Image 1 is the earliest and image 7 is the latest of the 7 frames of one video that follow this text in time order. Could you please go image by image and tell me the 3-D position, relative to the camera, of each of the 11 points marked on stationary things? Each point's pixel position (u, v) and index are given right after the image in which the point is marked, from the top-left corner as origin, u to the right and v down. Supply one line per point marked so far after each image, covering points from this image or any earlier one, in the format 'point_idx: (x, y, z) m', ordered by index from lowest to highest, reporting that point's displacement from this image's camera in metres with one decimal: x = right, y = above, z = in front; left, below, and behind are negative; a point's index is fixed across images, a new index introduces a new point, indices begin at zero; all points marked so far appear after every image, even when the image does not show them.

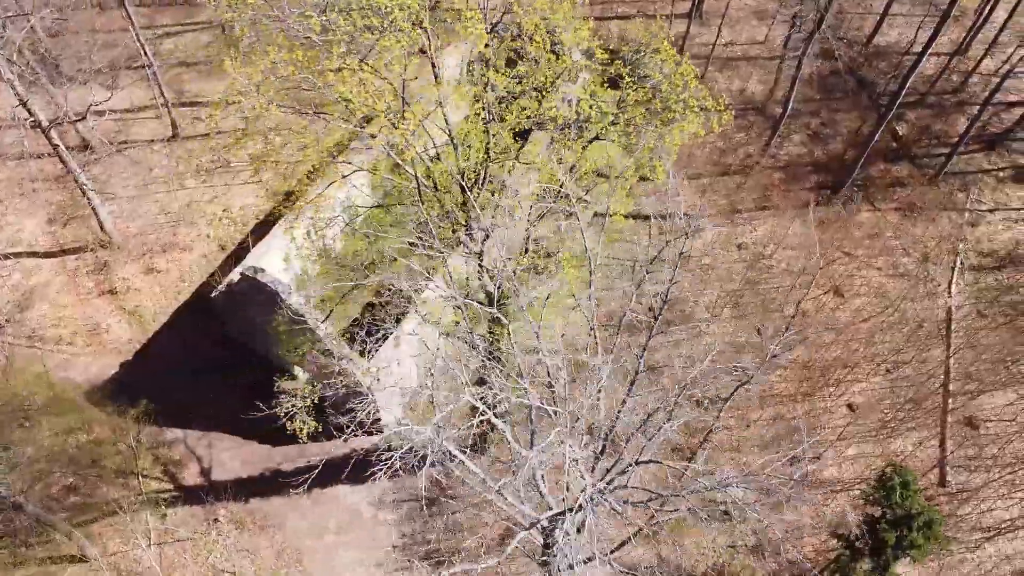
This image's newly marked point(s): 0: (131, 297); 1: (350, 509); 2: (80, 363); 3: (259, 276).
0: (-8.9, -0.2, +15.8) m
1: (-3.4, -4.6, +14.0) m
2: (-9.4, -1.6, +14.7) m
3: (-4.5, +0.2, +12.6) m
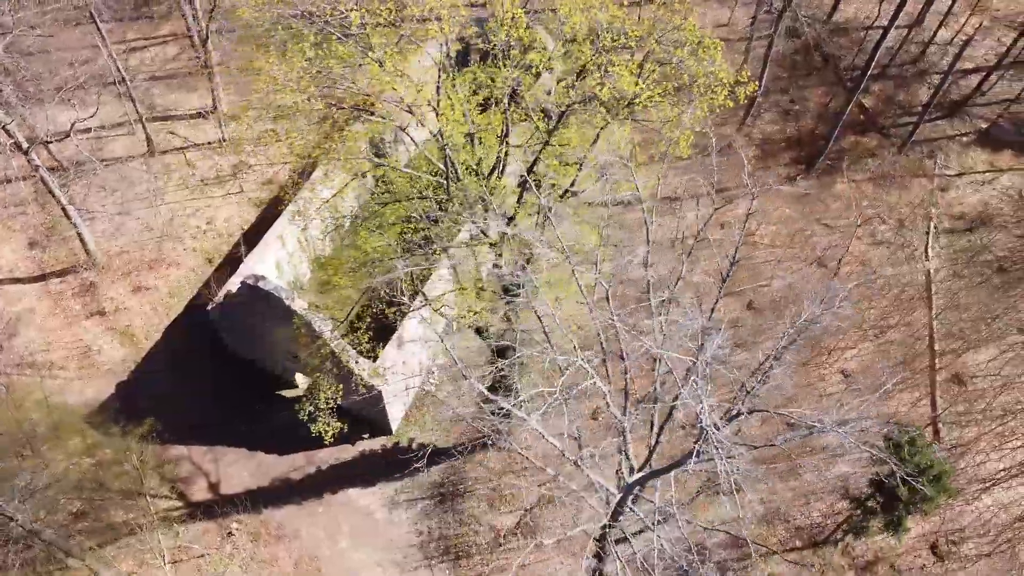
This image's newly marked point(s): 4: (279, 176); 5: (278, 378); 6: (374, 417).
0: (-9.0, -0.6, +15.5) m
1: (-3.1, -4.6, +13.9) m
2: (-9.3, -2.1, +14.4) m
3: (-4.4, +0.1, +12.5) m
4: (-6.4, +3.0, +18.7) m
5: (-5.2, -2.1, +15.0) m
6: (-3.0, -2.7, +14.5) m
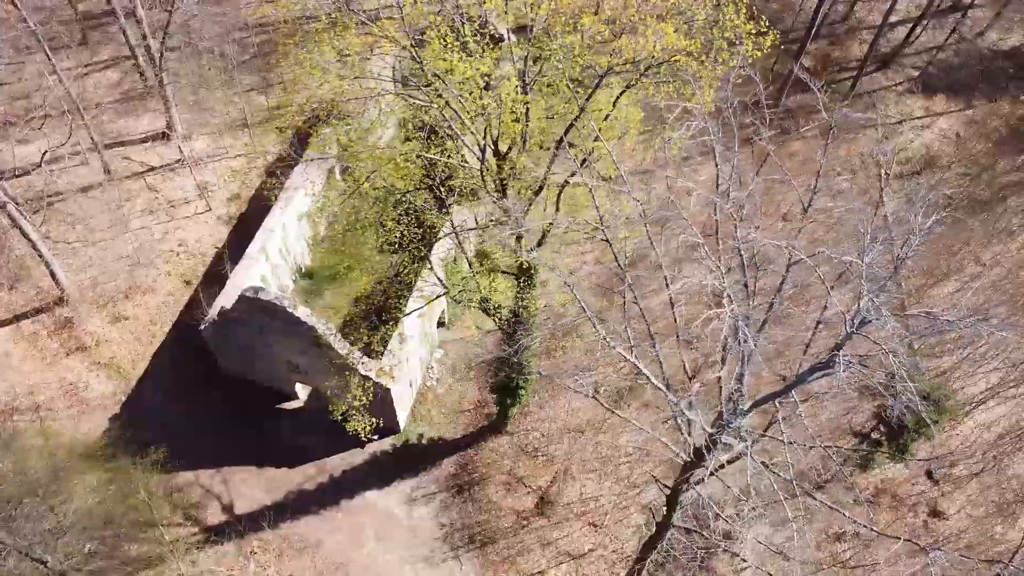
0: (-9.1, -1.4, +15.1) m
1: (-2.7, -4.6, +13.9) m
2: (-9.1, -2.8, +13.9) m
3: (-4.5, -0.1, +12.3) m
4: (-7.2, +2.5, +18.3) m
5: (-5.1, -2.3, +14.8) m
6: (-2.8, -2.7, +14.4) m
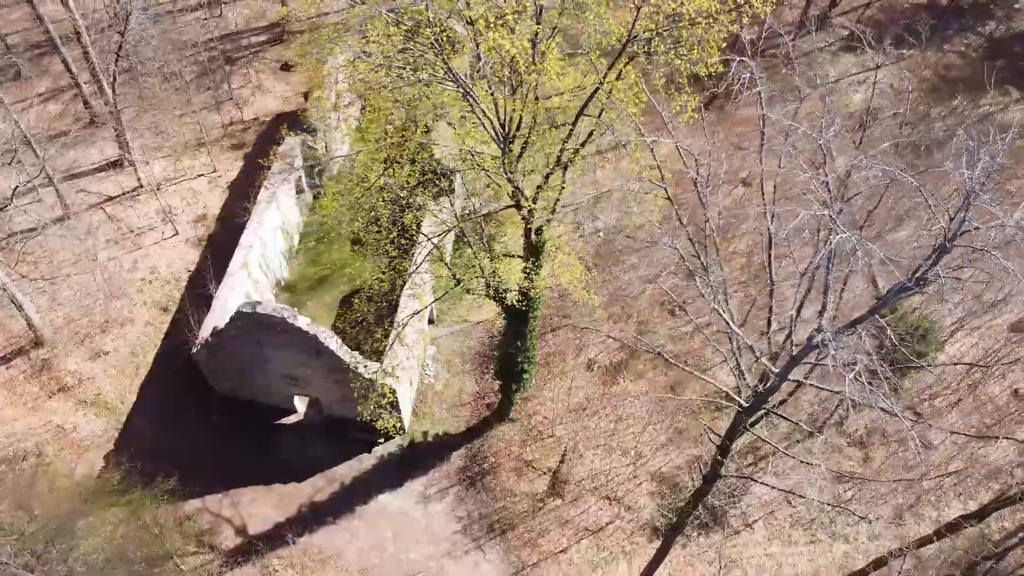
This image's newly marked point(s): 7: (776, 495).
0: (-9.1, -2.1, +14.6) m
1: (-2.3, -4.6, +13.8) m
2: (-9.0, -3.6, +13.4) m
3: (-4.5, -0.4, +12.1) m
4: (-7.9, +1.9, +17.9) m
5: (-5.1, -2.7, +14.6) m
6: (-2.7, -2.7, +14.3) m
7: (+6.0, -4.7, +15.4) m
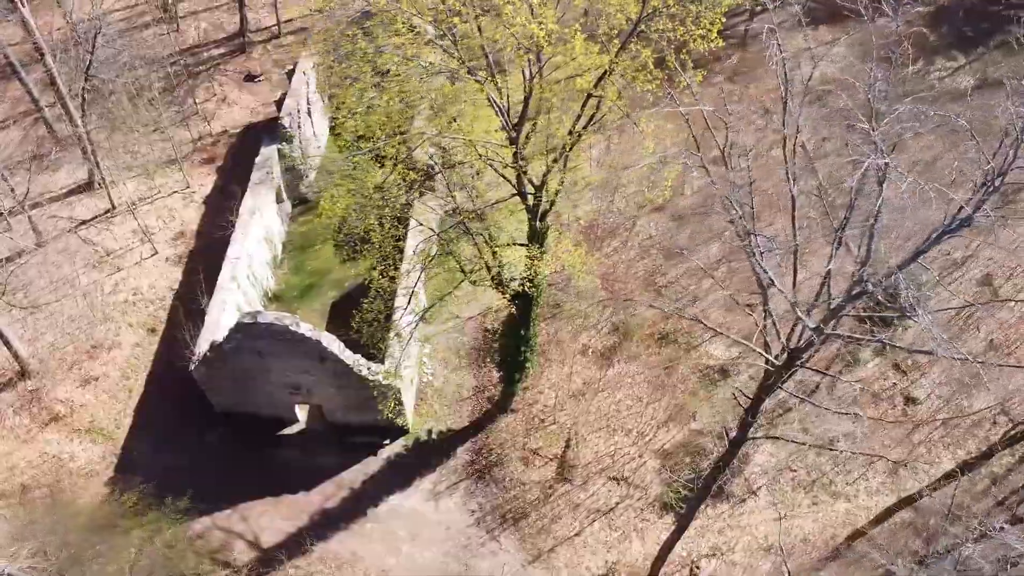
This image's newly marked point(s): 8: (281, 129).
0: (-9.1, -2.7, +14.3) m
1: (-2.1, -4.6, +13.9) m
2: (-8.7, -4.1, +13.1) m
3: (-4.5, -0.5, +12.0) m
4: (-8.3, +1.5, +17.7) m
5: (-5.0, -2.9, +14.5) m
6: (-2.6, -2.8, +14.3) m
7: (+6.2, -4.0, +15.9) m
8: (-5.7, +4.0, +17.0) m
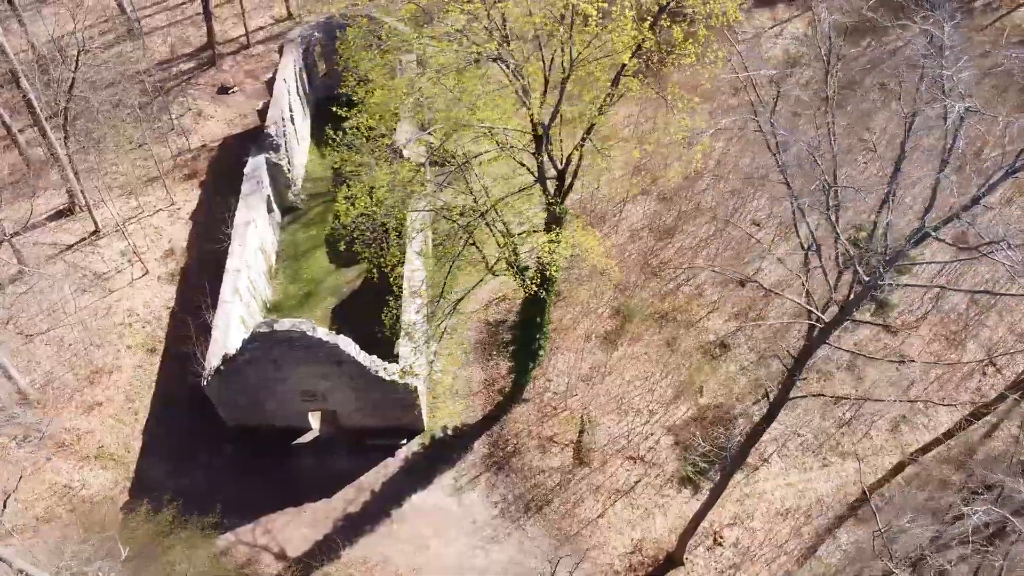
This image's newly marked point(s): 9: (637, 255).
0: (-8.7, -3.1, +14.0) m
1: (-1.6, -4.6, +13.9) m
2: (-8.2, -4.6, +12.8) m
3: (-4.2, -0.7, +11.9) m
4: (-8.4, +1.1, +17.4) m
5: (-4.7, -3.0, +14.4) m
6: (-2.3, -2.8, +14.3) m
7: (+6.5, -3.3, +16.2) m
8: (-6.0, +3.7, +16.8) m
9: (+3.5, +0.9, +18.8) m
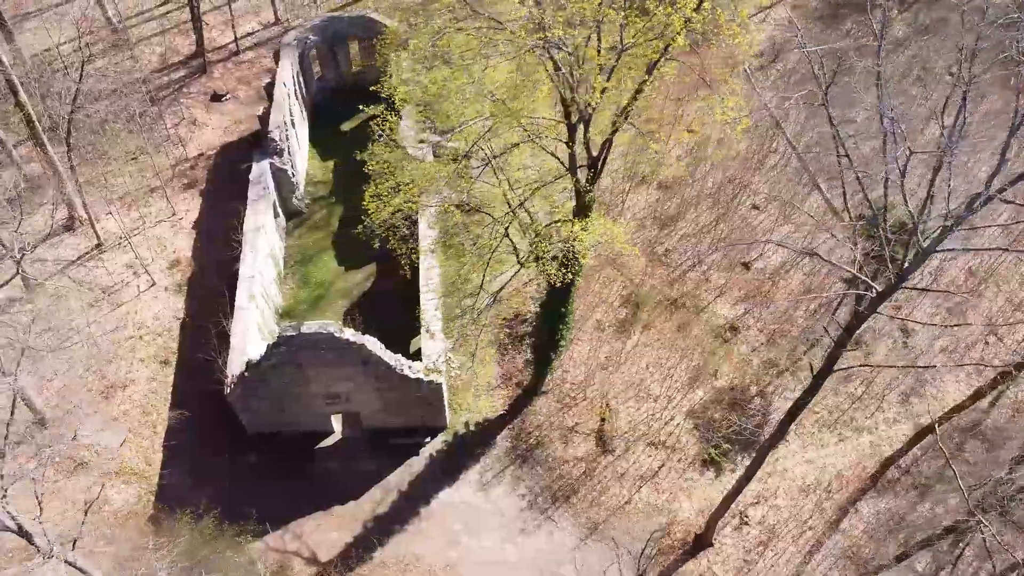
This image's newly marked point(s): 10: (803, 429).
0: (-8.2, -3.4, +13.8) m
1: (-1.0, -4.5, +13.9) m
2: (-7.6, -4.8, +12.7) m
3: (-3.8, -0.7, +11.9) m
4: (-8.2, +0.8, +17.2) m
5: (-4.2, -3.1, +14.3) m
6: (-1.8, -2.7, +14.3) m
7: (+6.9, -2.9, +16.4) m
8: (-5.9, +3.6, +16.7) m
9: (+3.6, +1.3, +19.0) m
10: (+6.9, -3.3, +16.0) m
